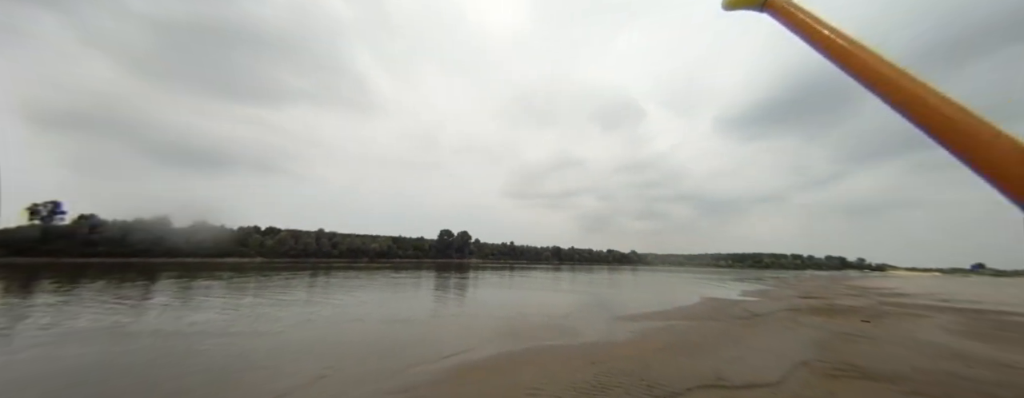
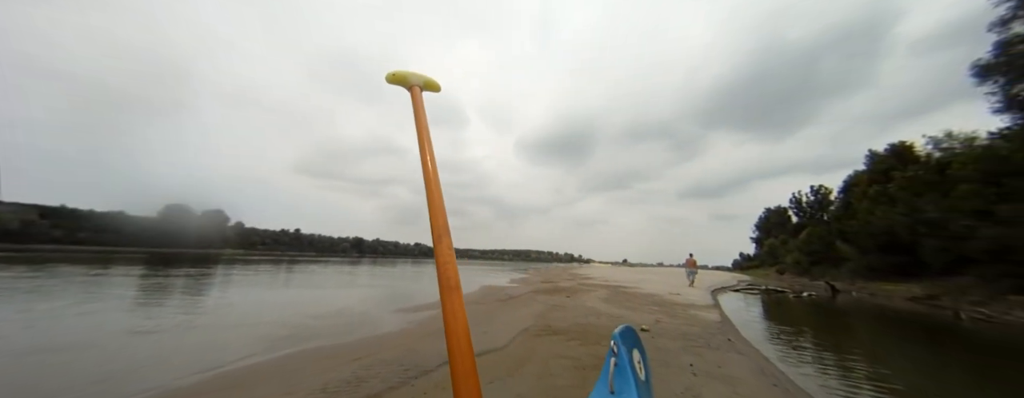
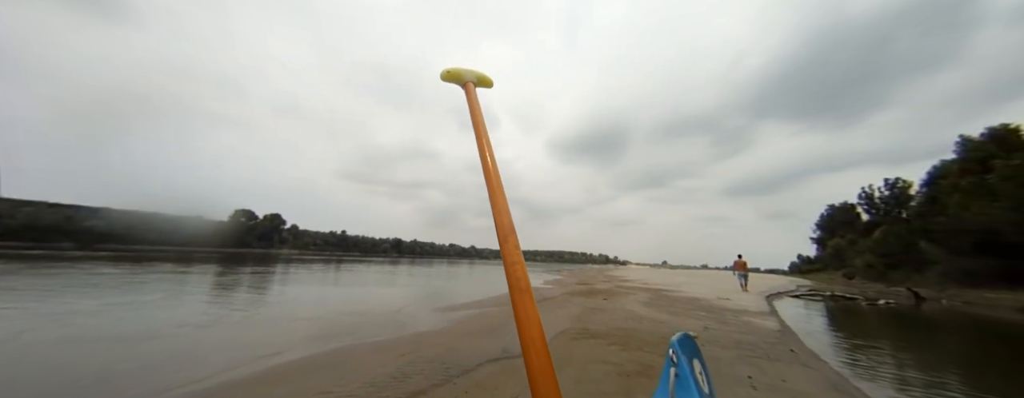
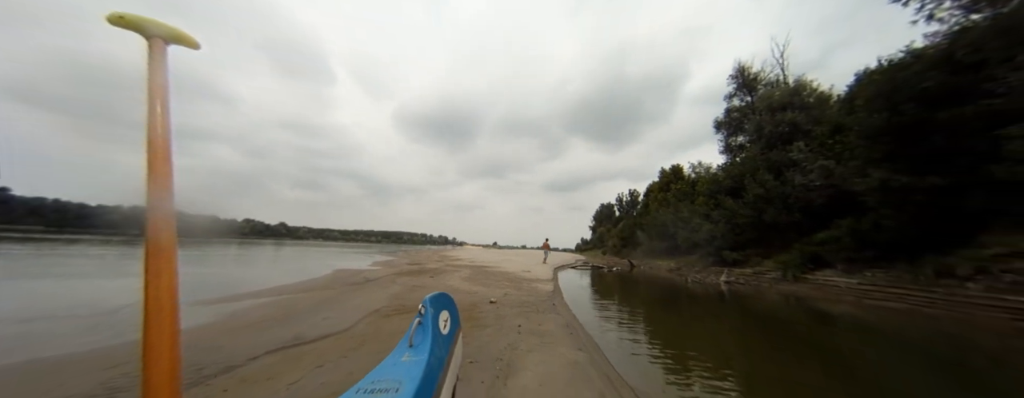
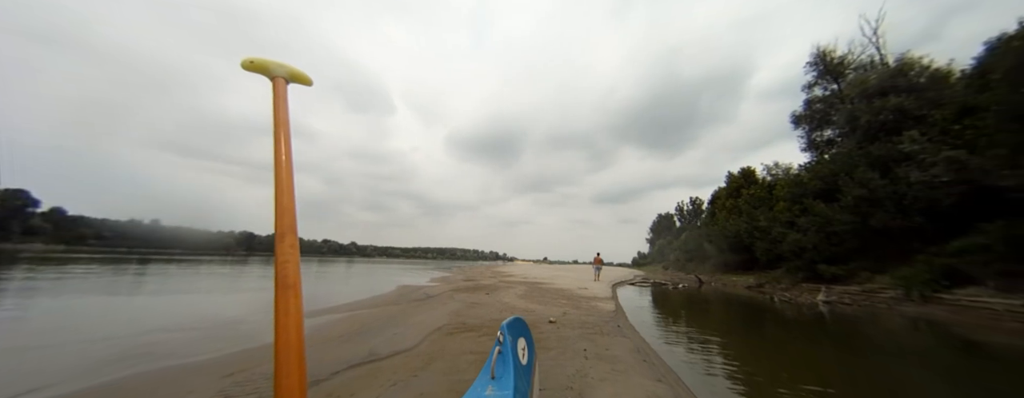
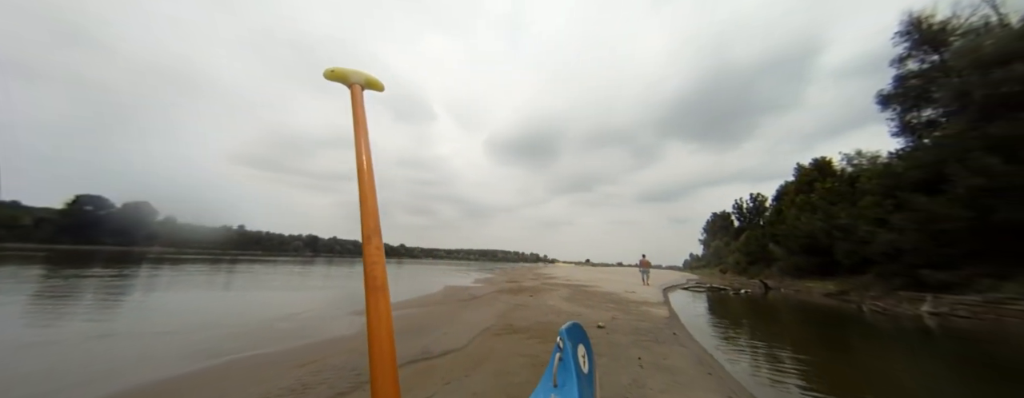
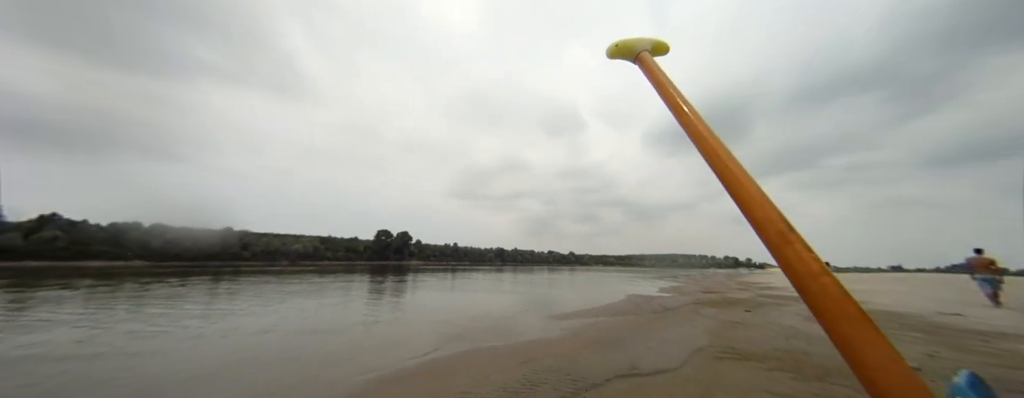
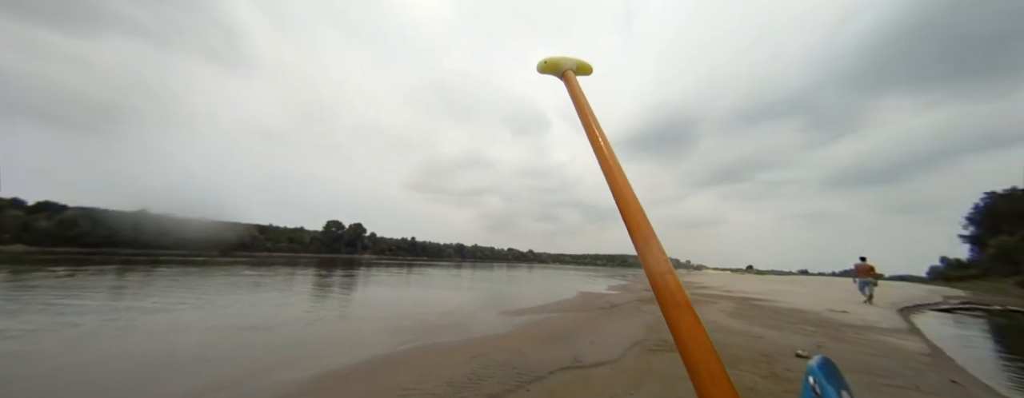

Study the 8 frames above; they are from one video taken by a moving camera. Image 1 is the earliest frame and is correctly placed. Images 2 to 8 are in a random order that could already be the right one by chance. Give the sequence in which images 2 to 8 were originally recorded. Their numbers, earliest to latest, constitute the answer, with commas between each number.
7, 8, 3, 2, 6, 5, 4
